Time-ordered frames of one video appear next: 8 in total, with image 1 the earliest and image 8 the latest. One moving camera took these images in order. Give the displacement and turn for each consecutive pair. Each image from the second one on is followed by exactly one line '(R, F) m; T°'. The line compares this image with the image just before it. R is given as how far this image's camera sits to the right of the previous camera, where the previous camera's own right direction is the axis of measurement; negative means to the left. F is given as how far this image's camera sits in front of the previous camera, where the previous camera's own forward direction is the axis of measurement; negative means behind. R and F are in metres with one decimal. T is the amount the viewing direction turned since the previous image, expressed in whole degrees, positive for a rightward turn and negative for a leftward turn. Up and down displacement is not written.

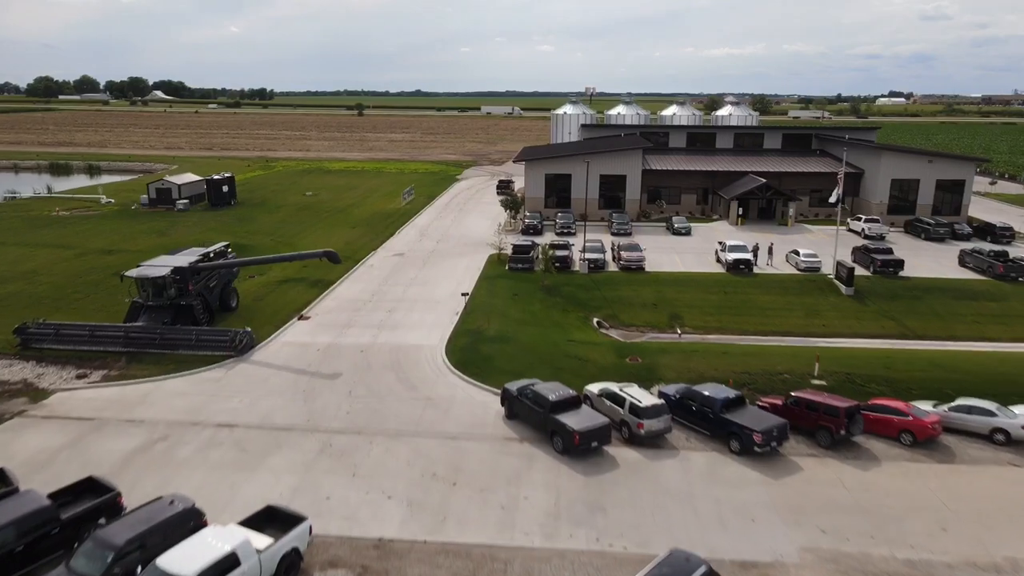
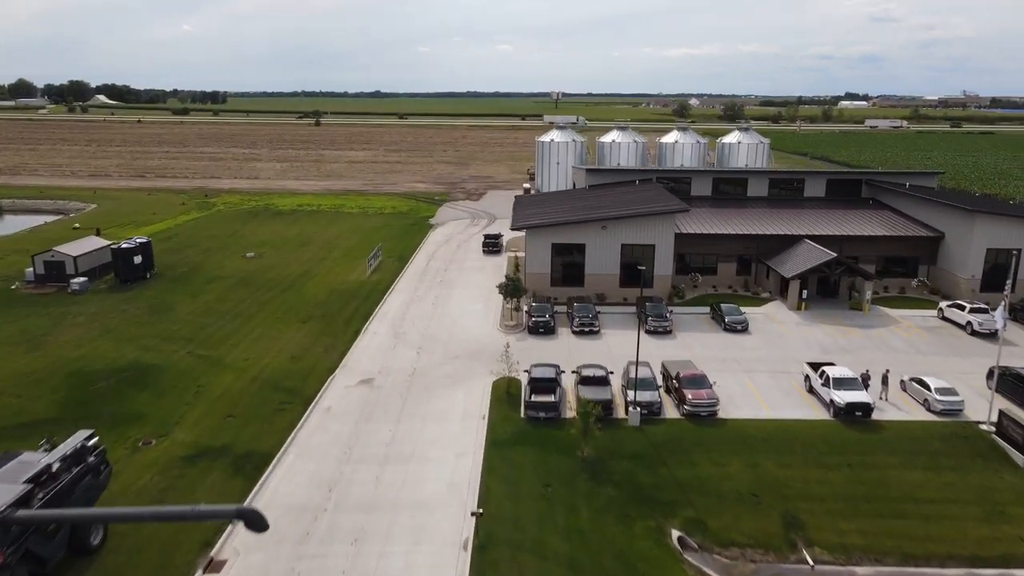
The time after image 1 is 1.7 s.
(-1.6, +9.4) m; +3°
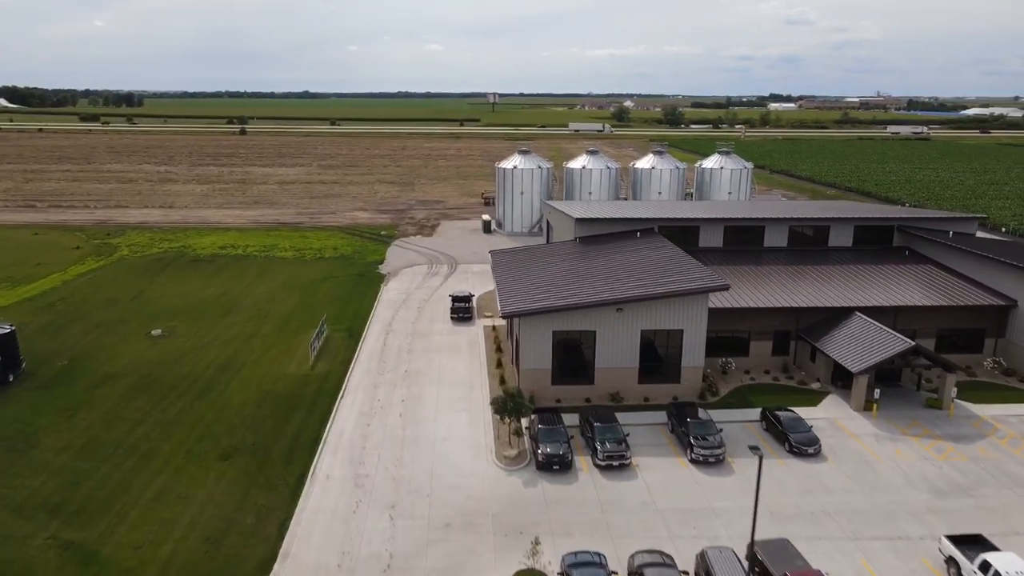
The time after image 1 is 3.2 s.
(-1.9, +7.7) m; +5°
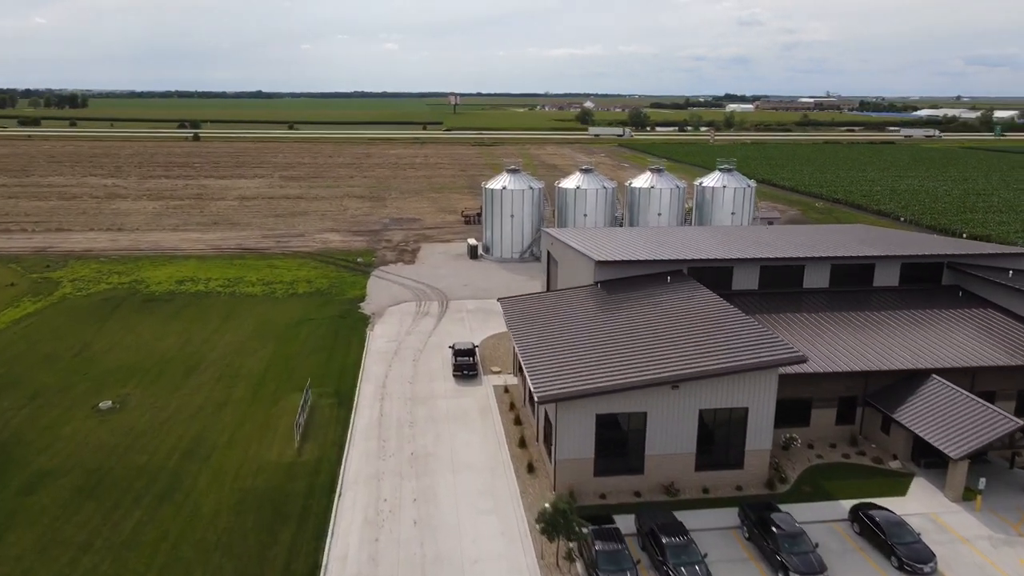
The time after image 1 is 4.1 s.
(-2.2, +4.5) m; +3°
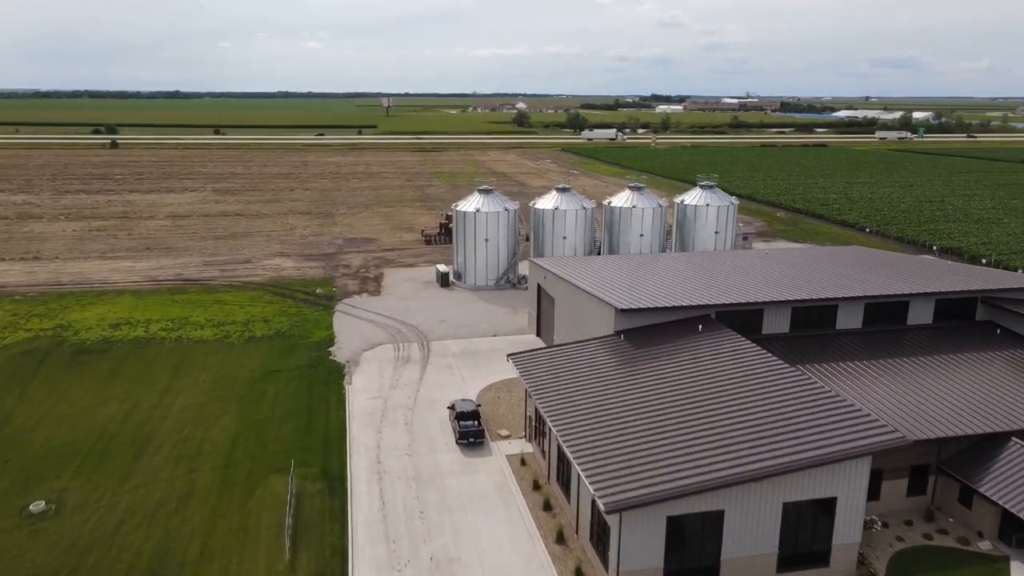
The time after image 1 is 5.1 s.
(-2.8, +4.0) m; +5°
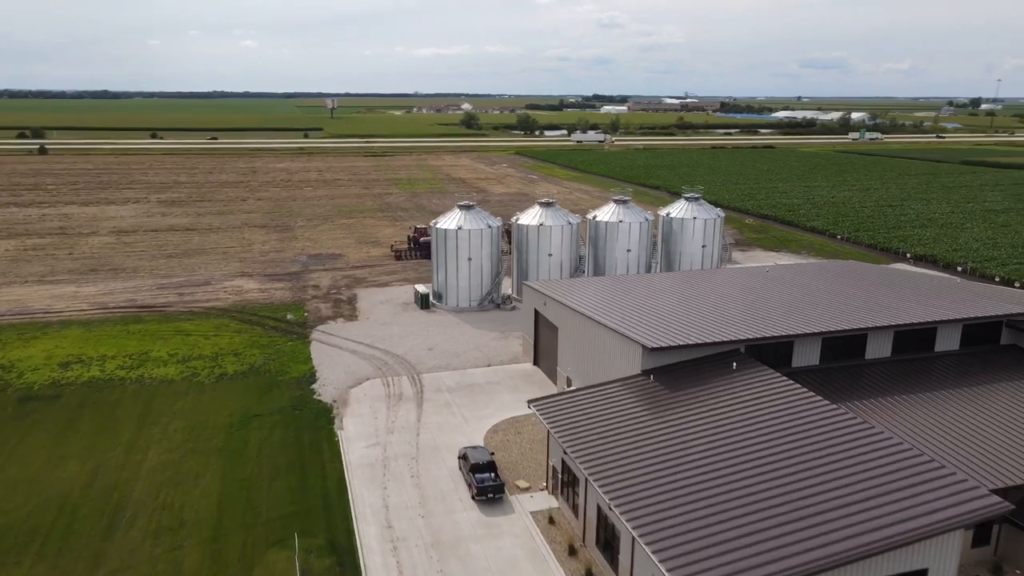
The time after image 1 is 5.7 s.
(-2.4, +2.5) m; +4°
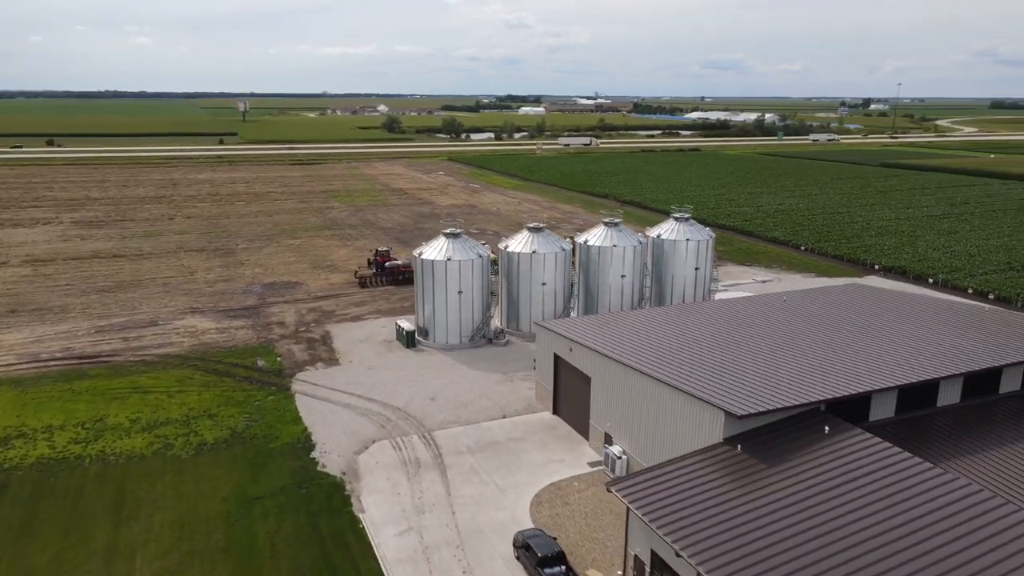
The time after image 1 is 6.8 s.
(-4.4, +3.6) m; +7°
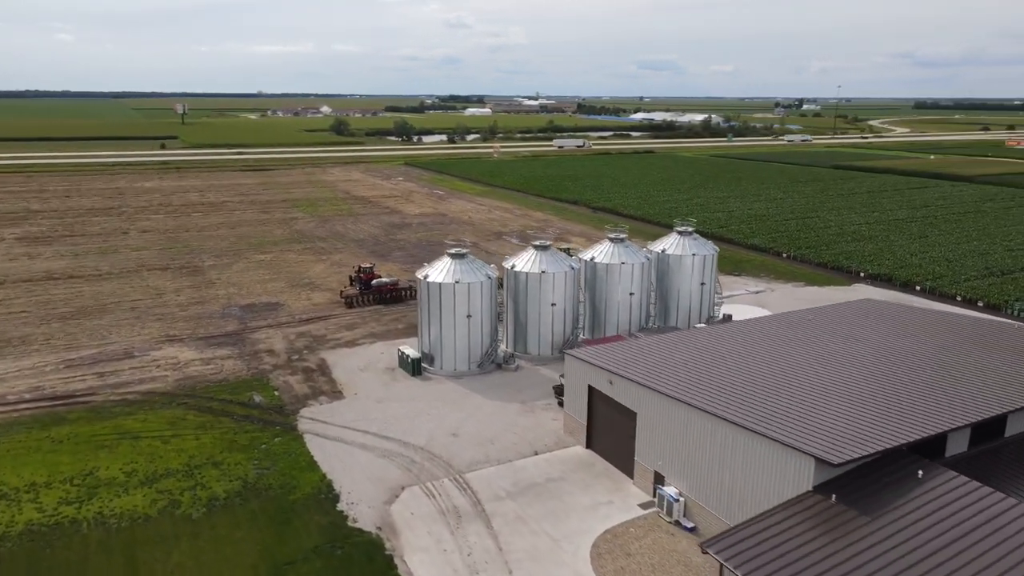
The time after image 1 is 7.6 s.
(-3.7, +2.1) m; +4°
